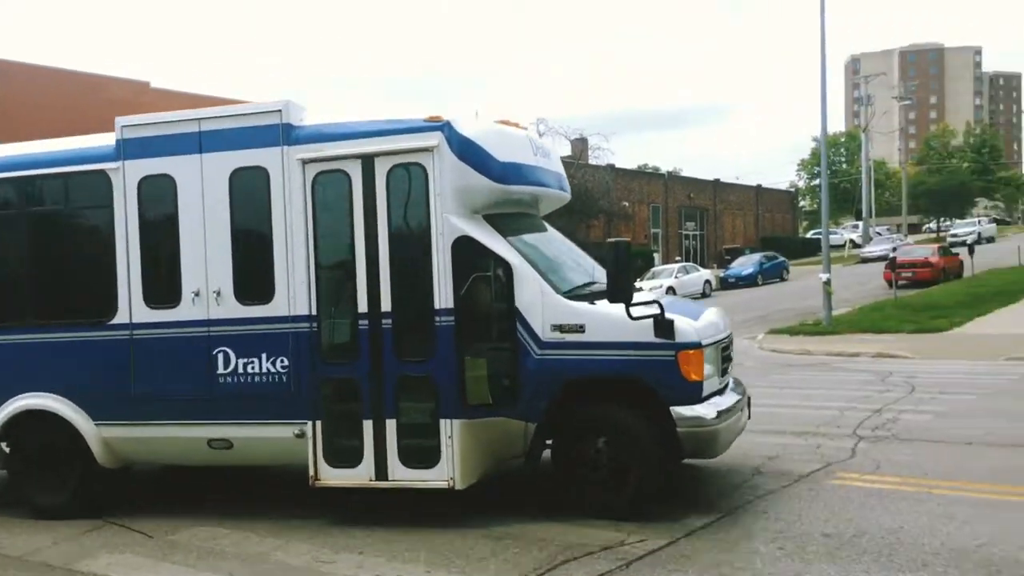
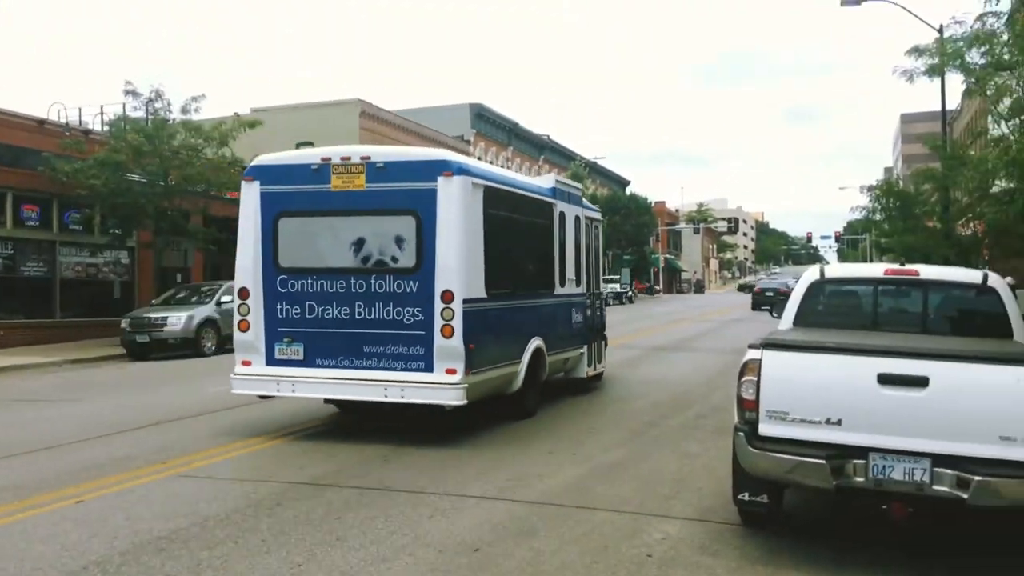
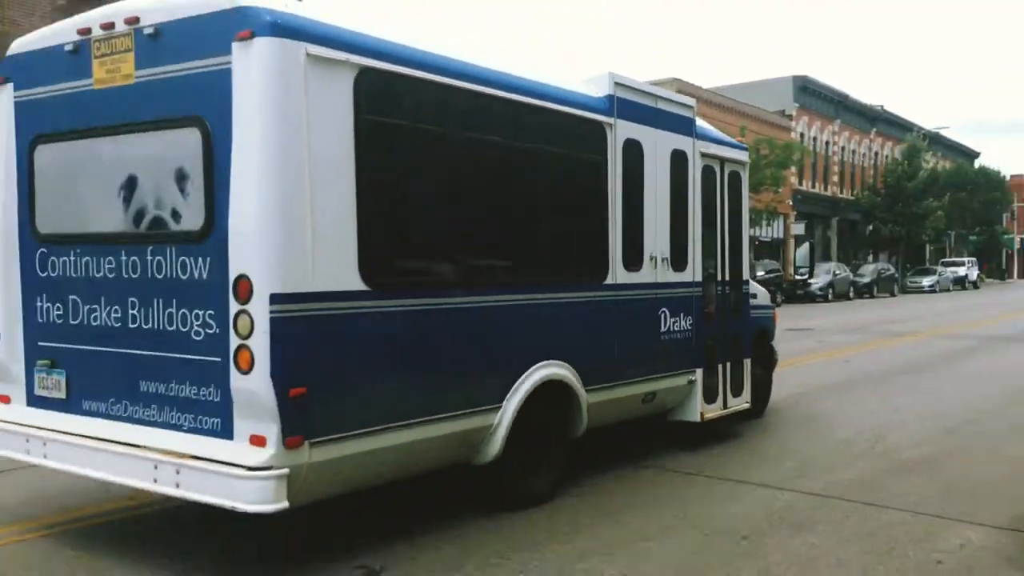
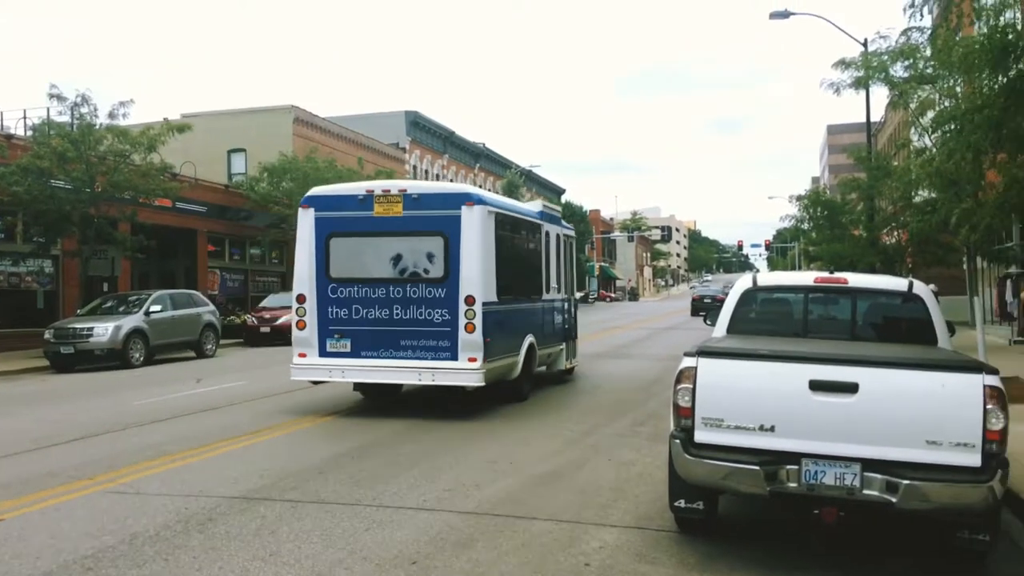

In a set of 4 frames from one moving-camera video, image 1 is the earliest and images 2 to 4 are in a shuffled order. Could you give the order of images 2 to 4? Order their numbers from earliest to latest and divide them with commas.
3, 2, 4
